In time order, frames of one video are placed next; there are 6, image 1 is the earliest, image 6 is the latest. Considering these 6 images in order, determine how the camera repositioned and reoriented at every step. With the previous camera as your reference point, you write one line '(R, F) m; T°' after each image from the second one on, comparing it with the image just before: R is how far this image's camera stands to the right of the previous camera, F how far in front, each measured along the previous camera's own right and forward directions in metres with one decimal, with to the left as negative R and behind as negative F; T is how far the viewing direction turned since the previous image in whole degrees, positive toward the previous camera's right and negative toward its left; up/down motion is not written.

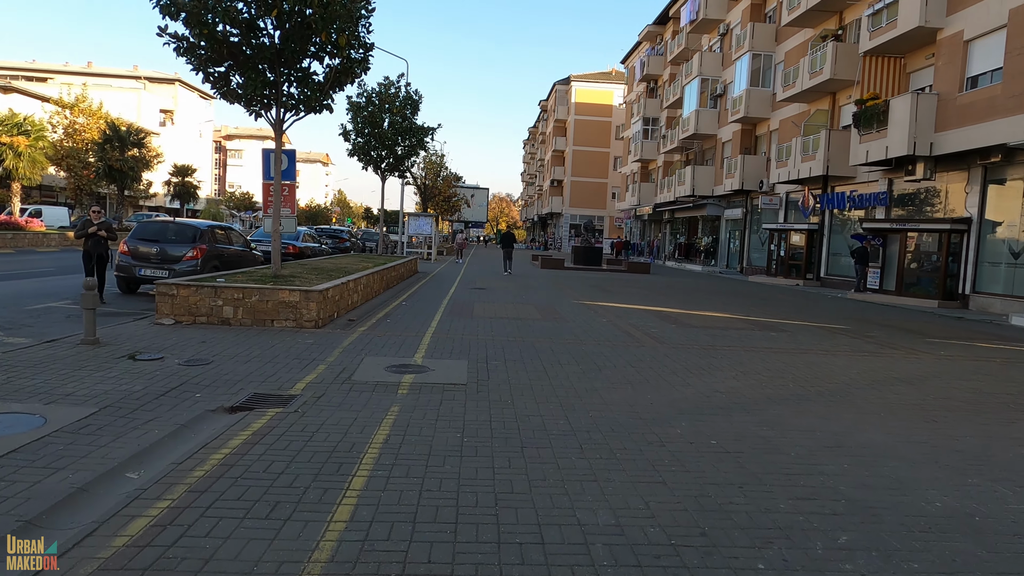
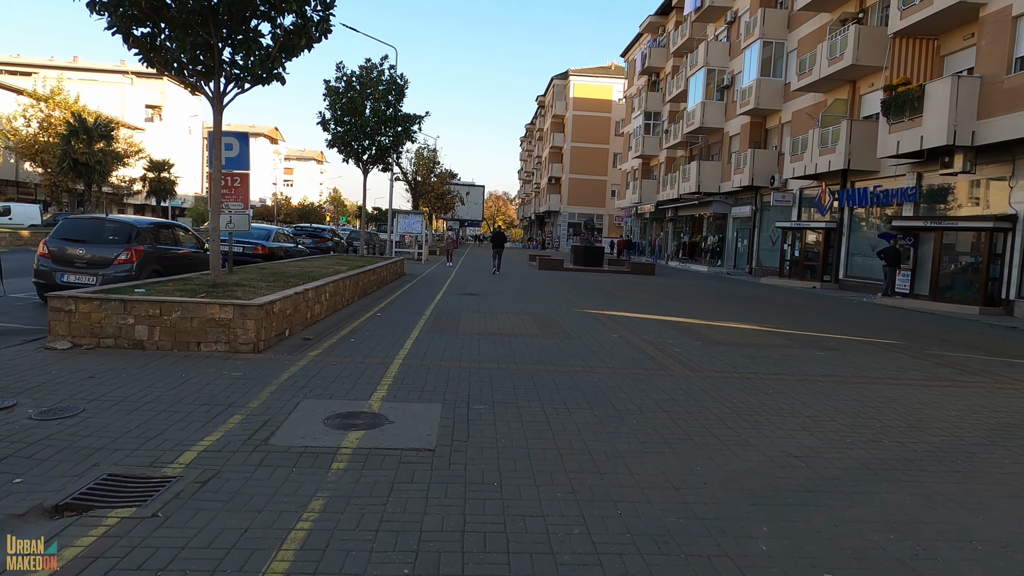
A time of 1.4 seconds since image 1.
(+0.1, +2.1) m; 0°
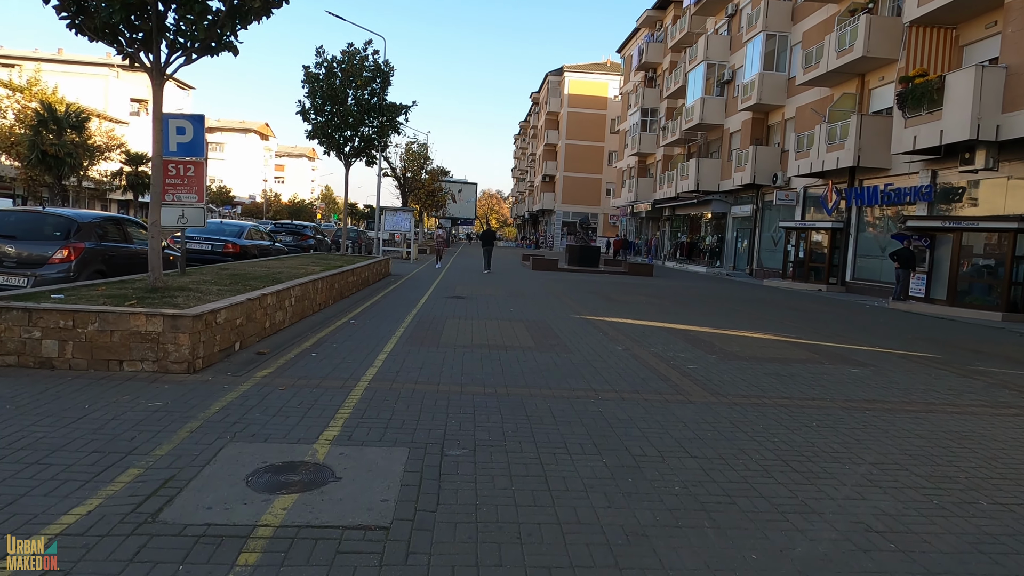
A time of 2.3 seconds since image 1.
(0.0, +1.3) m; +1°
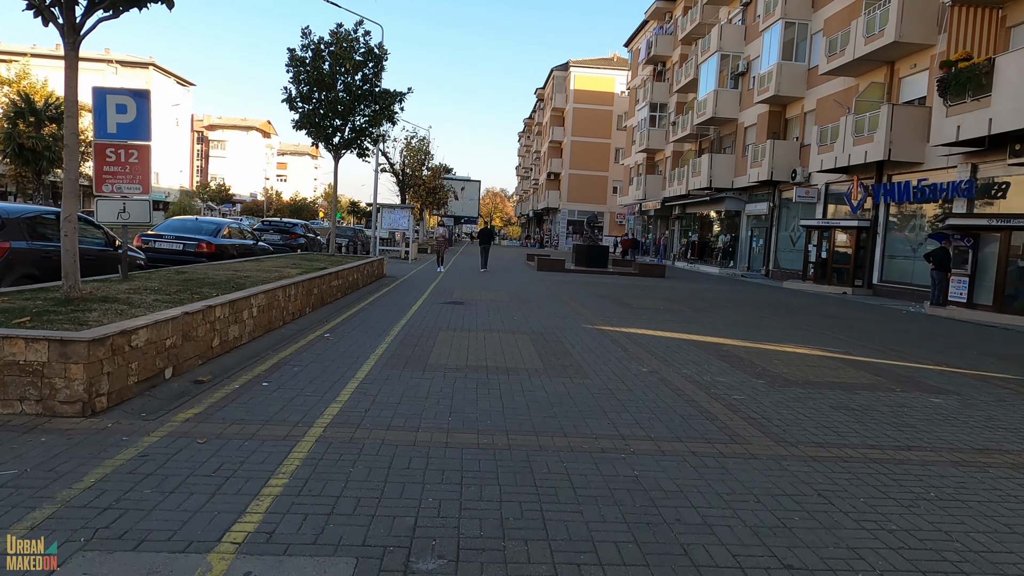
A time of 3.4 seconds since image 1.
(0.0, +1.6) m; 0°
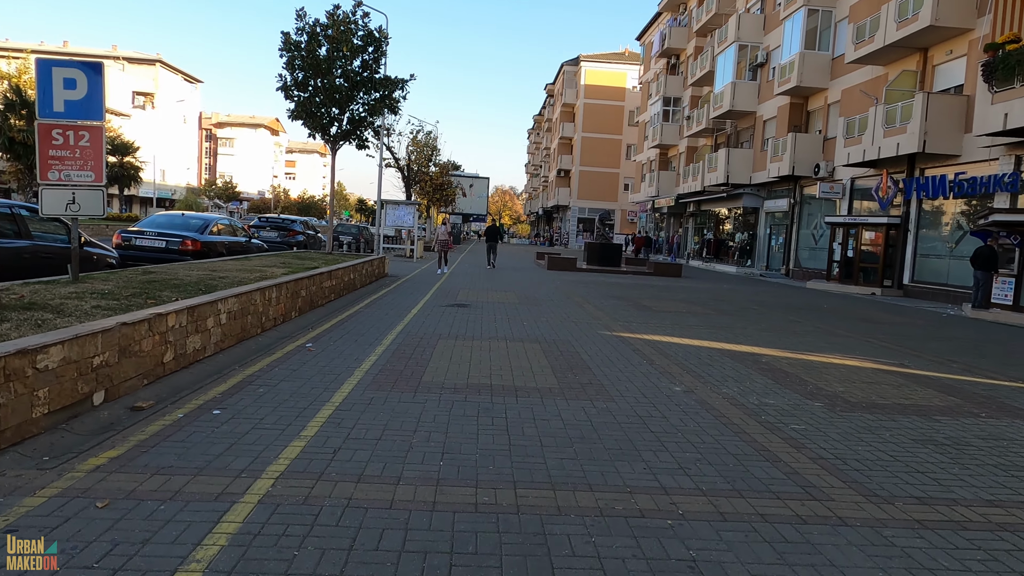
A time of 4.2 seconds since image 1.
(0.0, +1.2) m; -1°
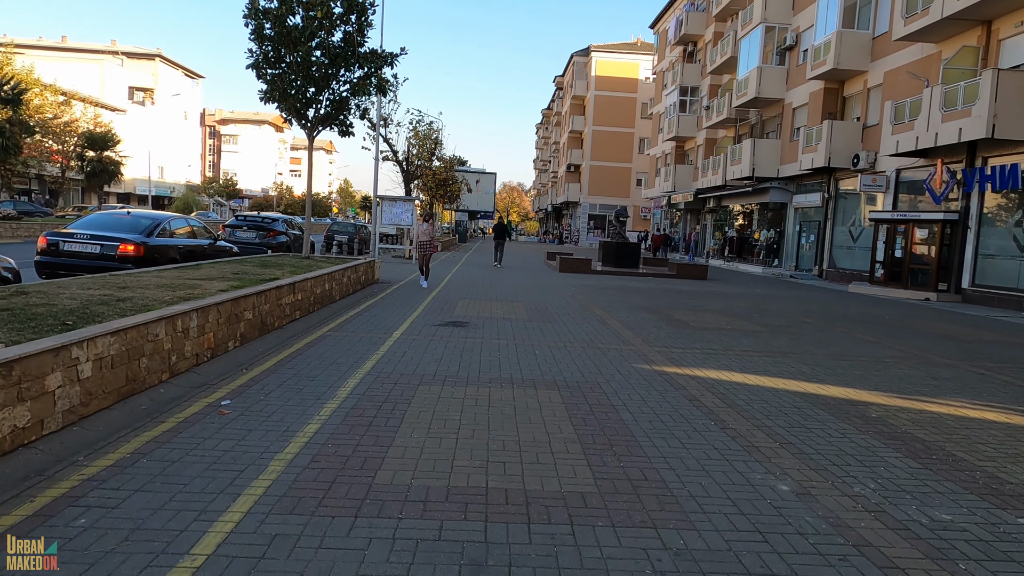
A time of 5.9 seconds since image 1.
(0.0, +2.5) m; -1°
